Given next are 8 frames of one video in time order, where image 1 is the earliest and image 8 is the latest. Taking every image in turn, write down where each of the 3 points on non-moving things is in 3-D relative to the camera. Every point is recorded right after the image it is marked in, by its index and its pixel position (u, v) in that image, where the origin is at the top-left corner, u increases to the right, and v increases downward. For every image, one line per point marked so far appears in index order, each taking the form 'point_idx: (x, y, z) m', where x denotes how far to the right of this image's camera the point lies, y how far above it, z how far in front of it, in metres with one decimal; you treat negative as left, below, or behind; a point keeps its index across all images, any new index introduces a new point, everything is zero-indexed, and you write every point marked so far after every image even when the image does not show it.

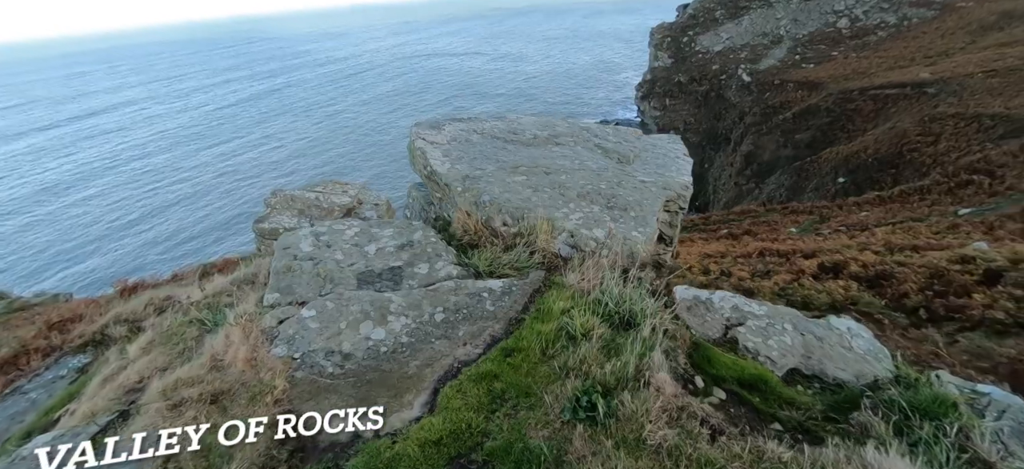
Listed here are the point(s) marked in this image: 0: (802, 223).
0: (+10.3, +0.2, +18.3) m
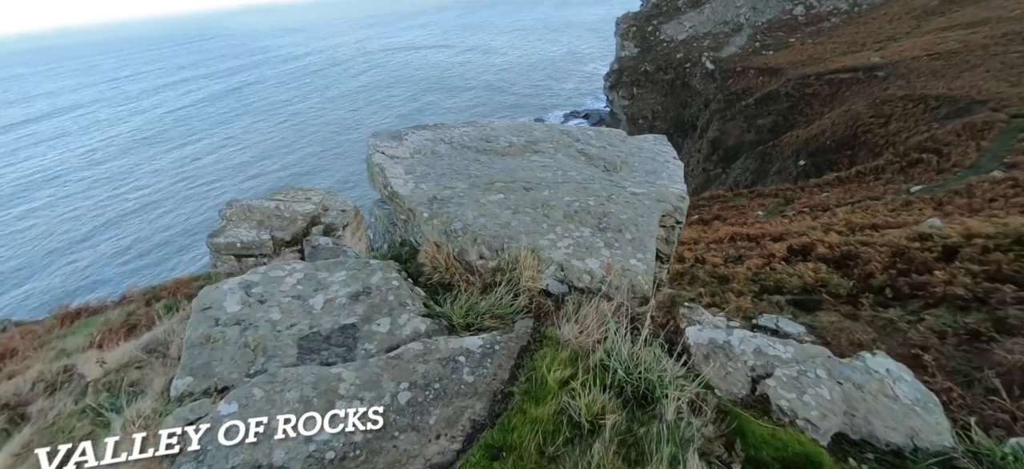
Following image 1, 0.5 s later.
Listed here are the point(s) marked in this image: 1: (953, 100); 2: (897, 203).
0: (+9.4, +0.9, +19.1) m
1: (+17.1, +5.0, +20.0) m
2: (+11.4, +0.9, +15.4) m
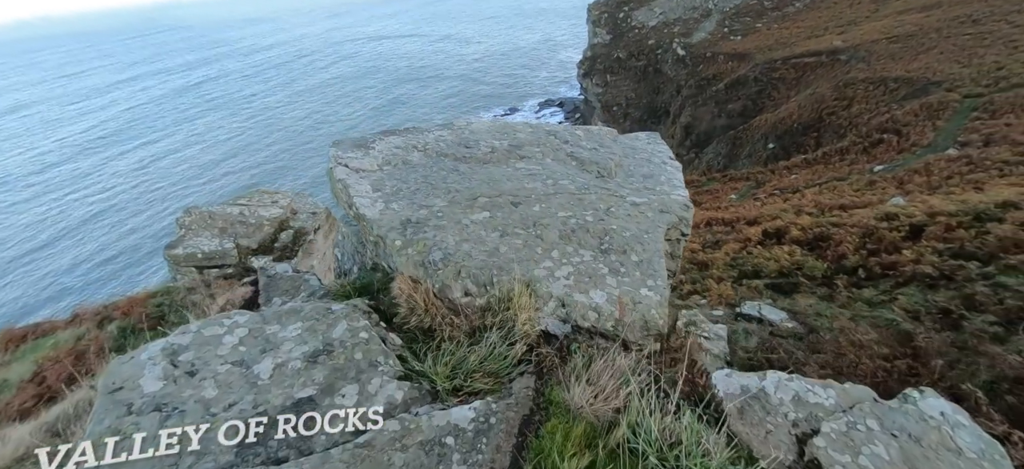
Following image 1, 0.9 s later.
0: (+8.7, +1.6, +19.7) m
1: (+16.1, +6.0, +20.9) m
2: (+10.8, +1.6, +16.2) m
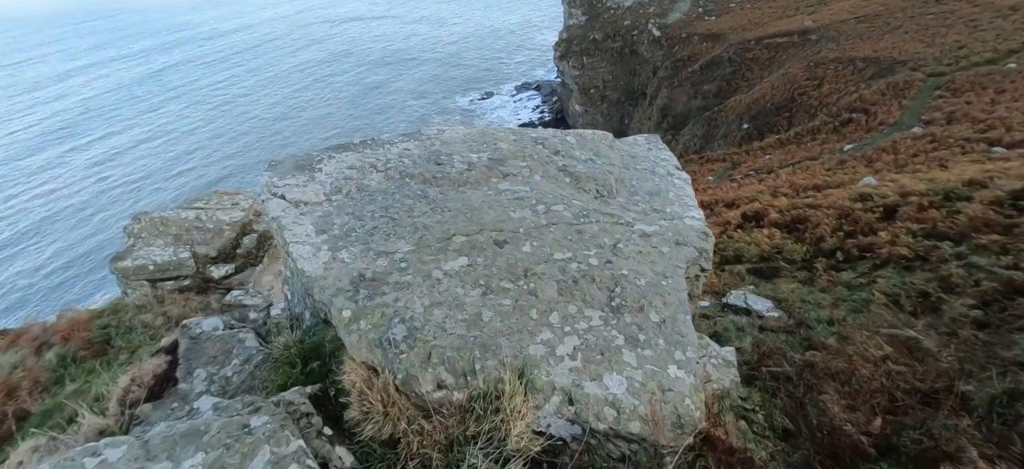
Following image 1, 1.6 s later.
0: (+7.9, +2.4, +20.1) m
1: (+15.1, +7.0, +21.5) m
2: (+10.2, +2.3, +16.7) m
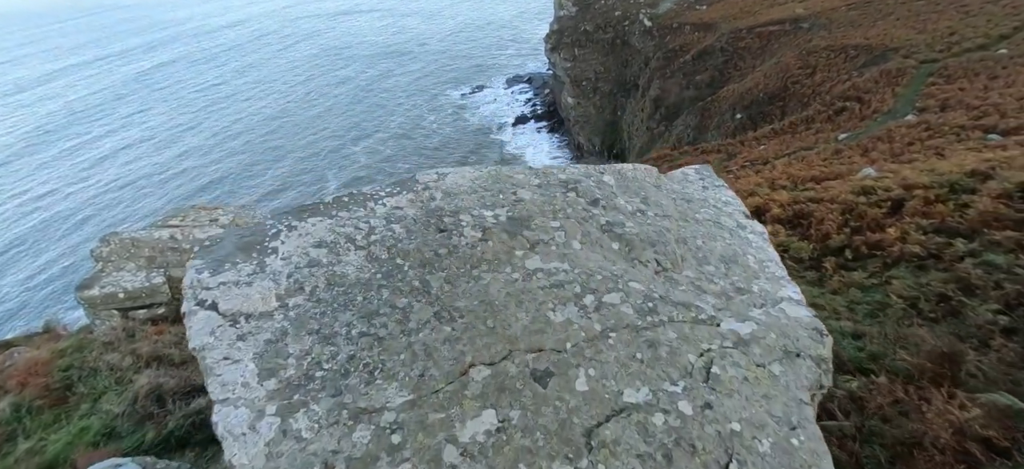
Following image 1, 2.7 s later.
0: (+7.6, +2.7, +20.0) m
1: (+14.7, +7.6, +21.5) m
2: (+10.1, +2.6, +16.6) m
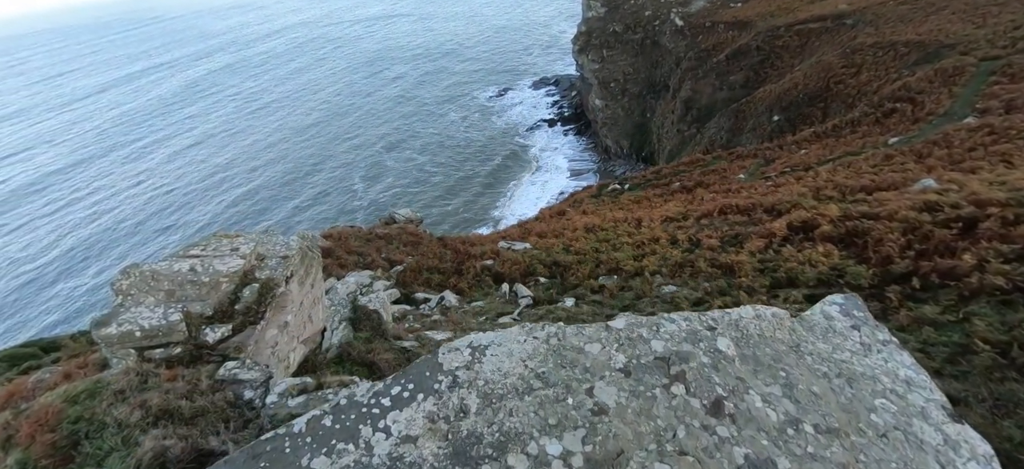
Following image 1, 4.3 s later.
0: (+8.5, +2.3, +18.9) m
1: (+15.6, +7.3, +20.0) m
2: (+10.8, +2.2, +15.4) m
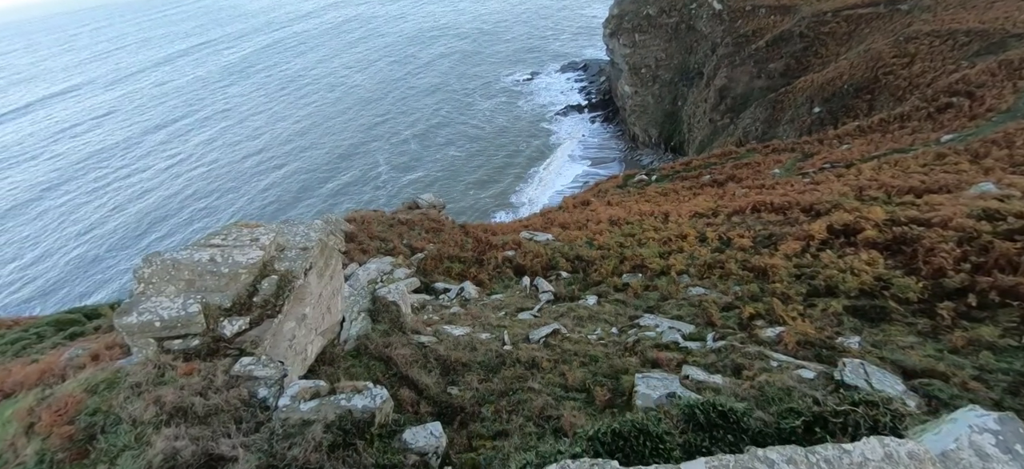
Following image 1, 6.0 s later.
0: (+9.4, +2.4, +17.9) m
1: (+16.7, +7.2, +18.6) m
2: (+11.5, +2.1, +14.4) m
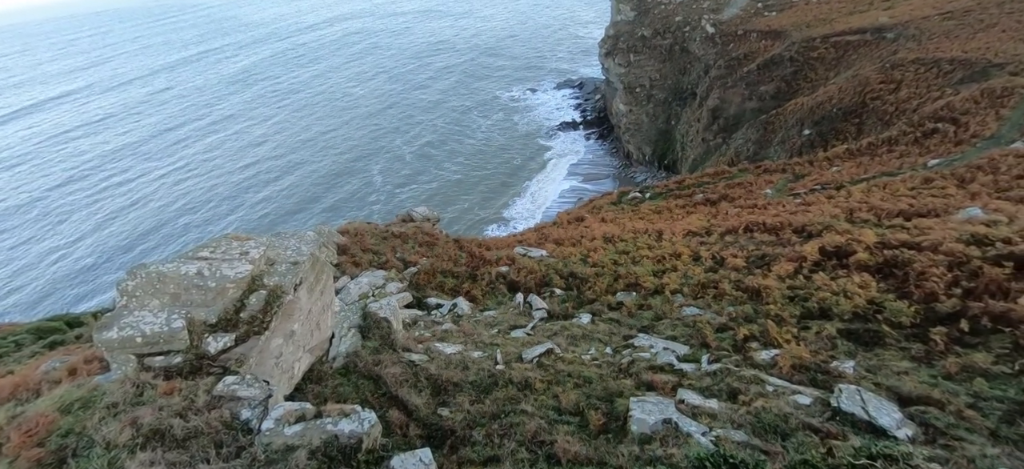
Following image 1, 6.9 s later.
0: (+9.2, +1.7, +18.2) m
1: (+16.5, +6.3, +19.1) m
2: (+11.4, +1.5, +14.6) m
